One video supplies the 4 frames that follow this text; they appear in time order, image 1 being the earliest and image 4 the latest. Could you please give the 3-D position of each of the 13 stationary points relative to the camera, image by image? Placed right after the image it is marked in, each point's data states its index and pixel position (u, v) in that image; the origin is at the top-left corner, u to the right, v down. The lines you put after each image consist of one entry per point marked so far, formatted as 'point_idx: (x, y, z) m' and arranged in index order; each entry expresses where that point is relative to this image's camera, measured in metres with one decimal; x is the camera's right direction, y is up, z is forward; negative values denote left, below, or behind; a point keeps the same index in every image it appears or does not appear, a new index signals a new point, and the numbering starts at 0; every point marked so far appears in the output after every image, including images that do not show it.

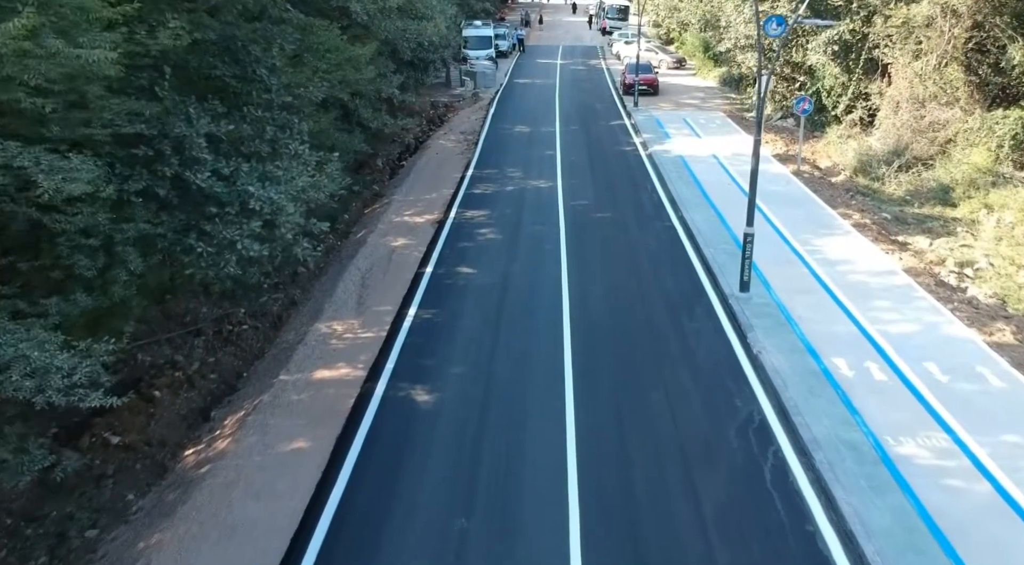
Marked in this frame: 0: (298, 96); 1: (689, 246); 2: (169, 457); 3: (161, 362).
0: (-3.3, +2.9, +12.2) m
1: (+4.2, +0.9, +18.7) m
2: (-5.0, -2.5, +11.4) m
3: (-6.1, -1.4, +13.8) m
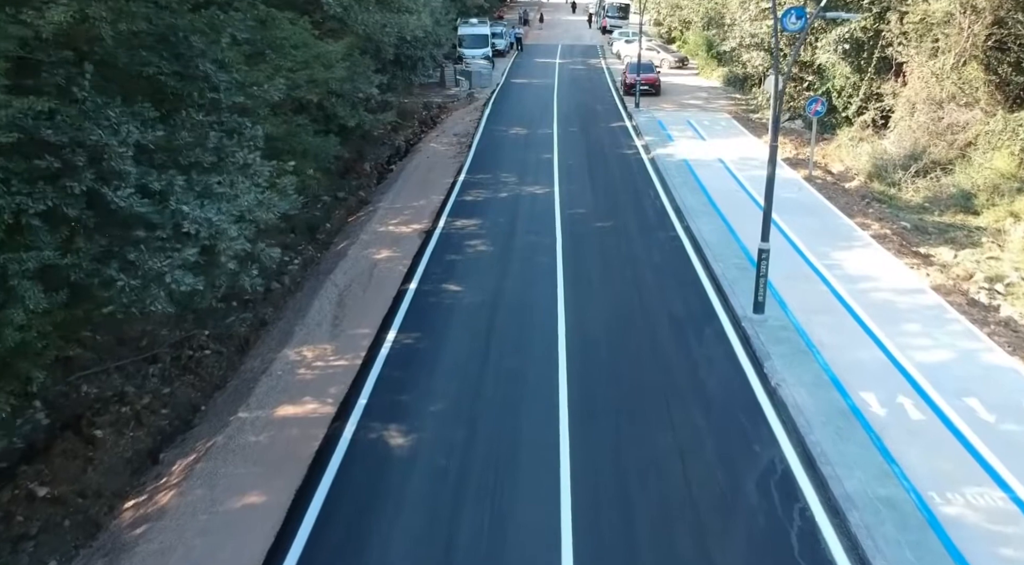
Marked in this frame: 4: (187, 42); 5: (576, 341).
0: (-3.5, +2.5, +10.7) m
1: (+4.0, +0.5, +17.2) m
2: (-5.1, -2.9, +10.0) m
3: (-6.3, -1.8, +12.4) m
4: (-3.9, +2.9, +9.6) m
5: (+1.1, -1.0, +13.6) m
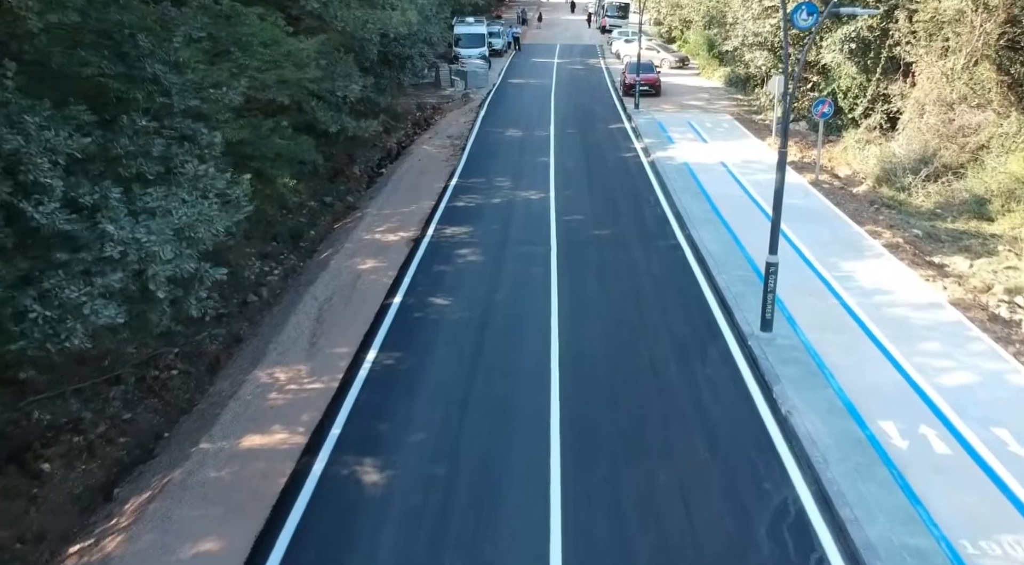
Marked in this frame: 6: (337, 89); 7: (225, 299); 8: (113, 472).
0: (-3.7, +2.3, +9.8) m
1: (+3.8, +0.2, +16.3) m
2: (-5.3, -3.1, +9.0) m
3: (-6.5, -2.0, +11.4) m
4: (-4.1, +2.6, +8.6) m
5: (+0.9, -1.3, +12.7) m
6: (-3.4, +3.7, +15.4) m
7: (-5.8, -0.3, +15.9) m
8: (-5.4, -2.6, +10.7) m
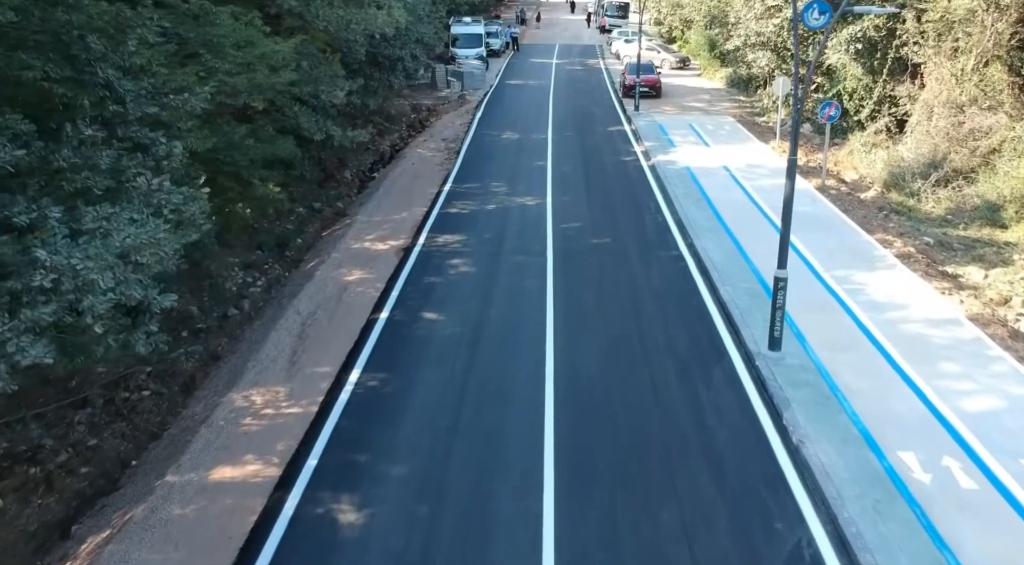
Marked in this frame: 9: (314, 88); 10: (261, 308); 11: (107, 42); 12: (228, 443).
0: (-3.8, +2.0, +9.0) m
1: (+3.7, 0.0, +15.5) m
2: (-5.4, -3.4, +8.2) m
3: (-6.6, -2.3, +10.7) m
4: (-4.2, +2.4, +7.8) m
5: (+0.8, -1.5, +11.9) m
6: (-3.5, +3.5, +14.6) m
7: (-5.9, -0.6, +15.1) m
8: (-5.5, -2.8, +9.9) m
9: (-3.6, +3.6, +14.5) m
10: (-4.9, -0.5, +15.5) m
11: (-4.1, +2.5, +8.1) m
12: (-3.7, -2.1, +10.5) m
